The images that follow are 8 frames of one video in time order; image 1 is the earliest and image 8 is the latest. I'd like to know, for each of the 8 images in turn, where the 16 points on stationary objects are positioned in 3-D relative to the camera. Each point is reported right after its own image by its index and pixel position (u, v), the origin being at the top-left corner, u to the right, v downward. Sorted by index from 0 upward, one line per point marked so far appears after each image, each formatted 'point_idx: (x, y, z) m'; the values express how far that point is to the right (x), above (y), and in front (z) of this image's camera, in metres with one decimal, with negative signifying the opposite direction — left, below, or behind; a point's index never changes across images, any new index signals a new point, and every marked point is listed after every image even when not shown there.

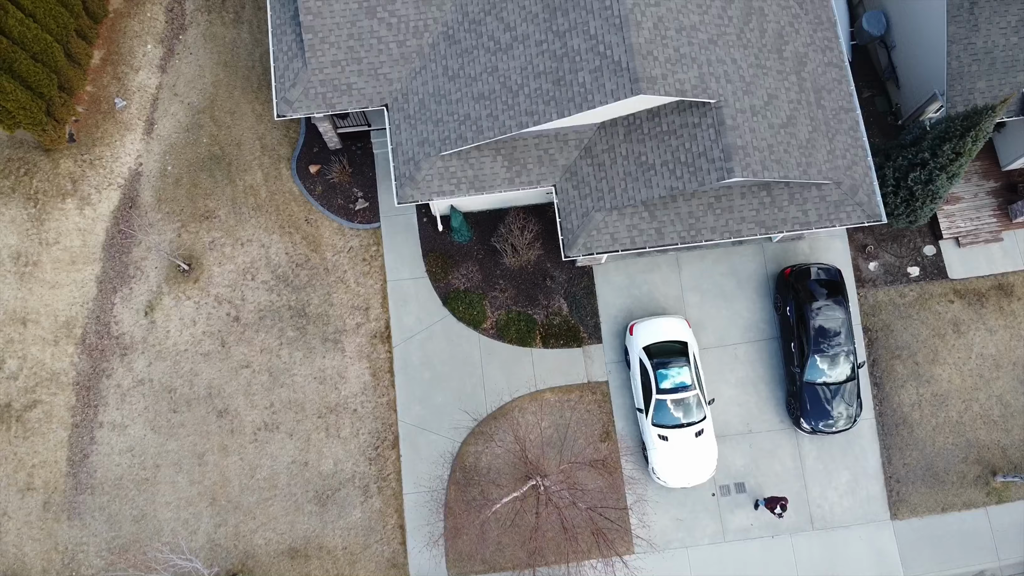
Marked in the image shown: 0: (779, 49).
0: (+6.1, +5.5, +18.5) m
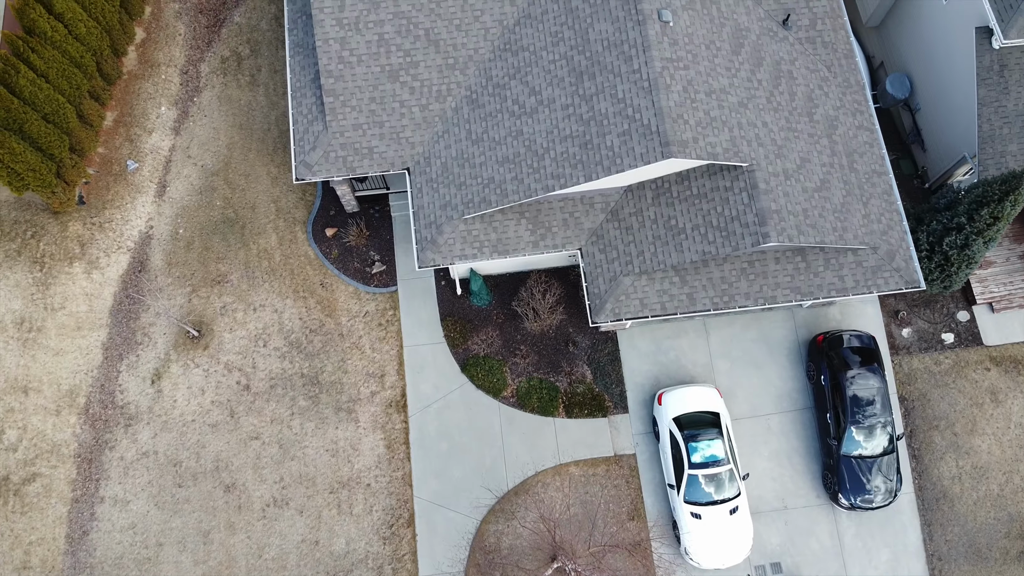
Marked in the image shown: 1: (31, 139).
0: (+6.7, +3.9, +18.1) m
1: (-11.6, +3.6, +19.3) m
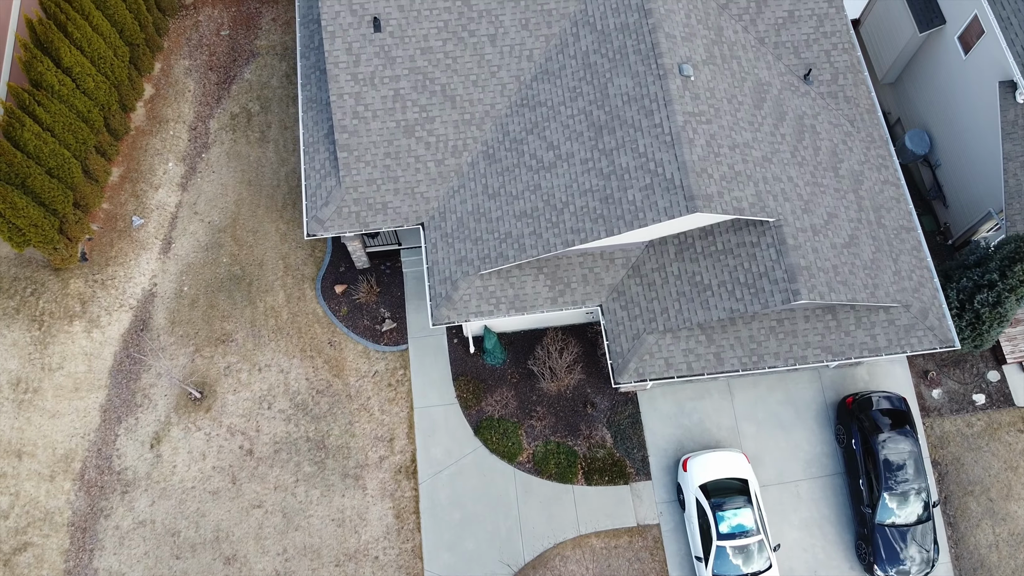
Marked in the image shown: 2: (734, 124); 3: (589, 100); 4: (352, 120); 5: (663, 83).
0: (+7.1, +2.6, +17.6) m
1: (-11.2, +2.2, +18.9) m
2: (+4.6, +3.4, +16.9) m
3: (+1.6, +4.0, +17.2) m
4: (-3.5, +3.7, +17.8) m
5: (+3.1, +4.2, +16.4) m
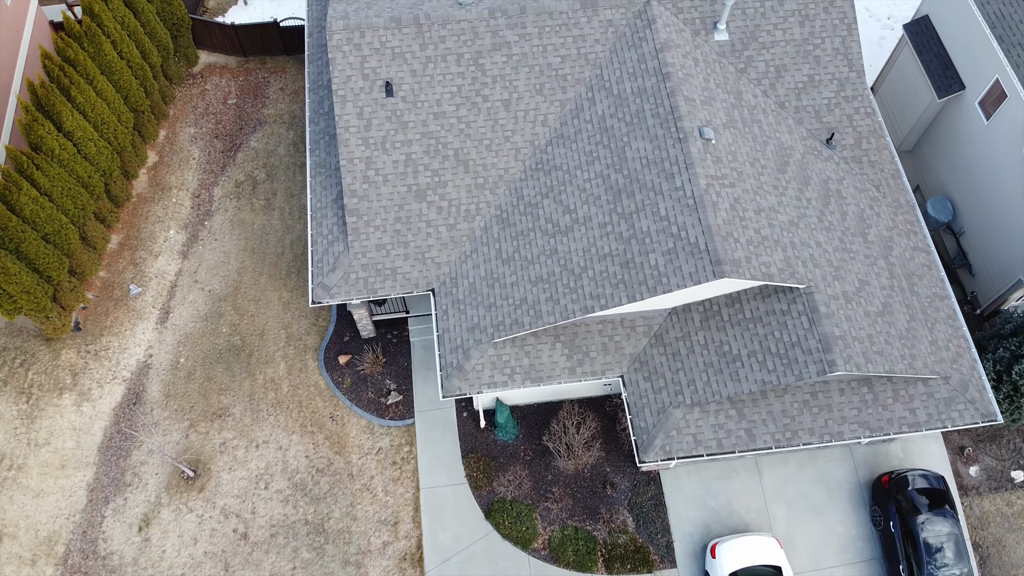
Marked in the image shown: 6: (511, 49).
0: (+7.4, +1.2, +16.9) m
1: (-10.9, +0.6, +18.1) m
2: (+5.0, +2.0, +16.2) m
3: (+1.9, +2.6, +16.6) m
4: (-3.2, +2.2, +17.1) m
5: (+3.4, +2.8, +15.8) m
6: (0.0, +5.2, +17.6) m
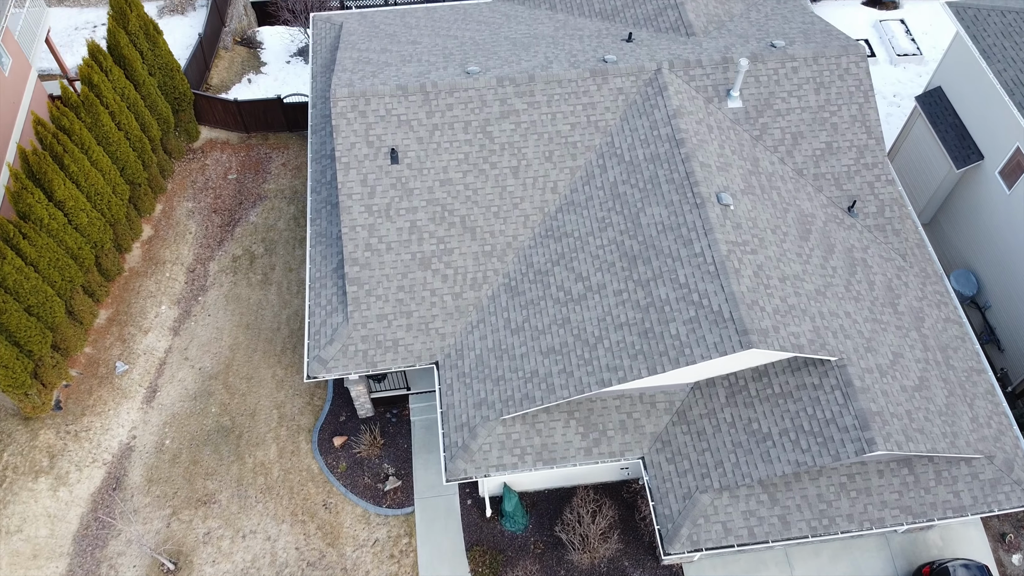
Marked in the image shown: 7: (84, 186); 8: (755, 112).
0: (+7.6, -0.3, +16.0) m
1: (-10.7, -0.9, +17.1) m
2: (+5.1, +0.6, +15.4) m
3: (+2.1, +1.2, +15.8) m
4: (-3.0, +0.7, +16.3) m
5: (+3.6, +1.5, +15.1) m
6: (+0.2, +3.6, +17.1) m
7: (-10.3, +2.5, +19.4) m
8: (+5.2, +3.8, +17.4) m
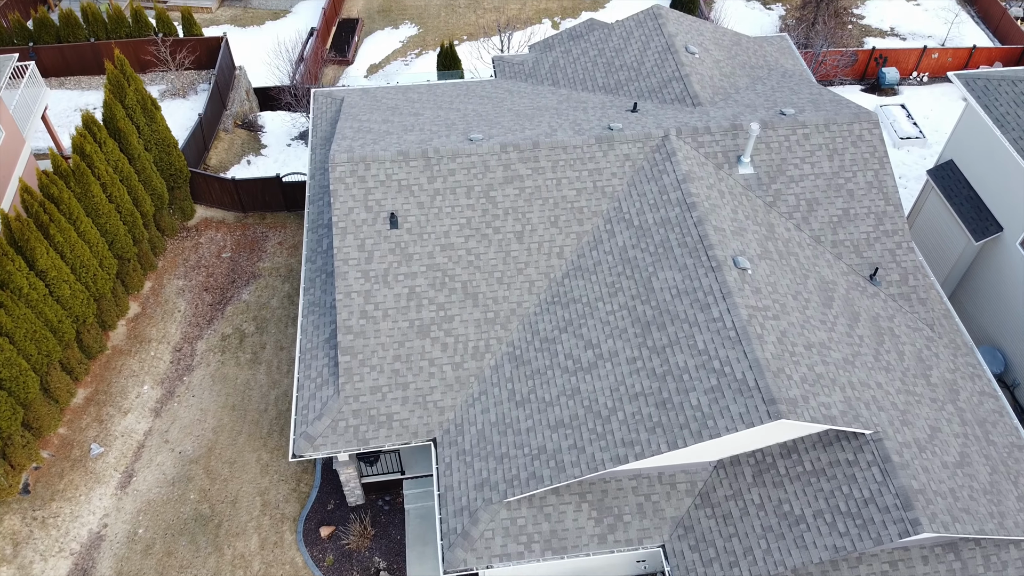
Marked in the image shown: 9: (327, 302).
0: (+7.7, -1.6, +14.9) m
1: (-10.6, -2.4, +15.9) m
2: (+5.2, -0.6, +14.4) m
3: (+2.2, -0.1, +14.9) m
4: (-2.9, -0.6, +15.3) m
5: (+3.7, +0.2, +14.2) m
6: (+0.2, +2.2, +16.4) m
7: (-10.2, +0.7, +18.6) m
8: (+5.3, +2.3, +16.8) m
9: (-3.8, -0.3, +16.6) m
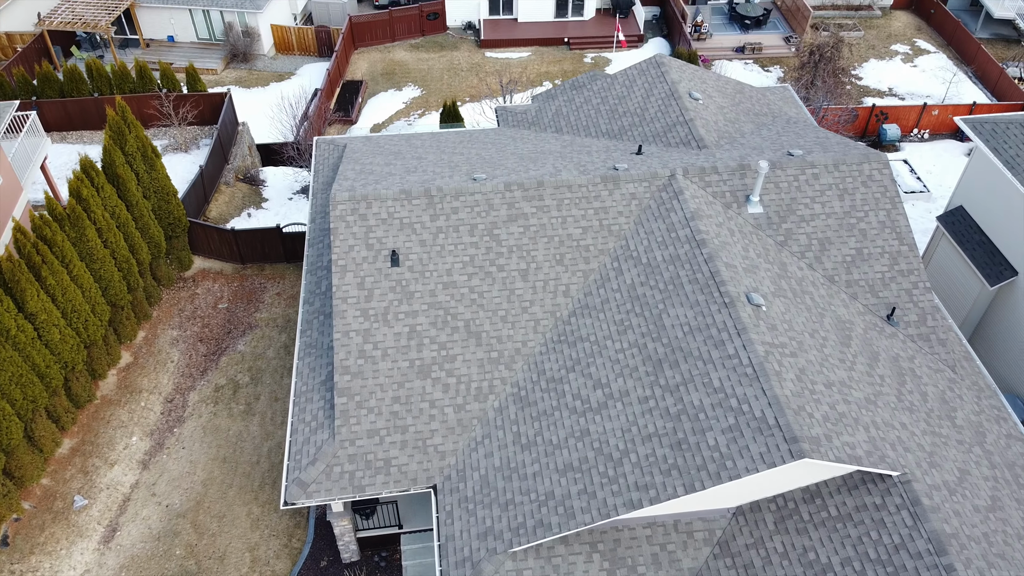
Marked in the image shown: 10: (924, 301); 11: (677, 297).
0: (+7.8, -2.3, +14.2) m
1: (-10.5, -3.1, +15.1) m
2: (+5.3, -1.2, +13.8) m
3: (+2.3, -0.8, +14.3) m
4: (-2.8, -1.3, +14.7) m
5: (+3.7, -0.4, +13.7) m
6: (+0.3, +1.3, +16.1) m
7: (-10.1, -0.3, +18.0) m
8: (+5.4, +1.4, +16.4) m
9: (-3.7, -1.1, +16.0) m
10: (+8.2, -0.2, +16.0) m
11: (+3.0, -0.1, +14.4) m
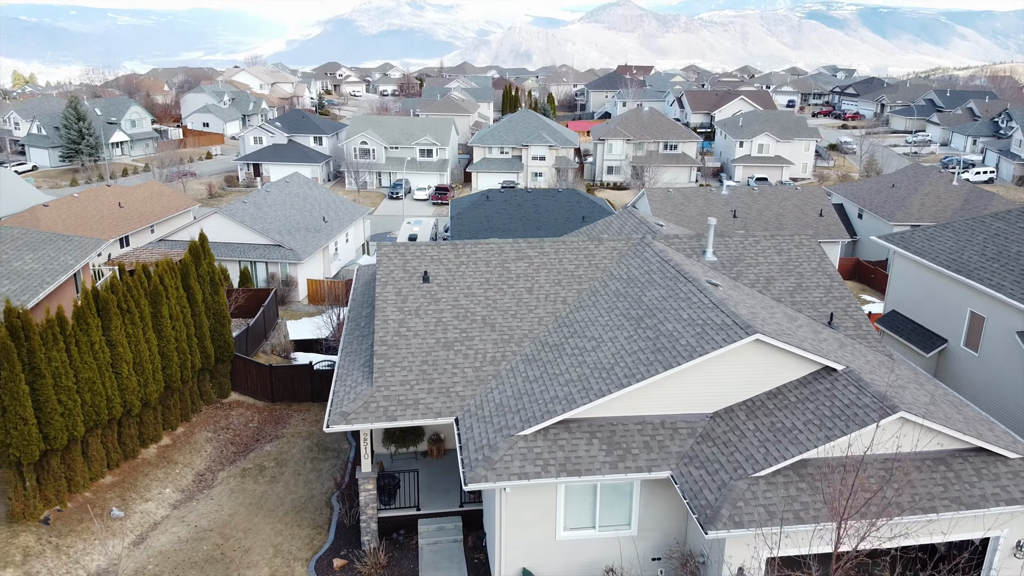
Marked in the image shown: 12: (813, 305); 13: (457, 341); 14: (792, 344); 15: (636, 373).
0: (+8.0, -1.7, +17.0) m
1: (-10.3, -2.9, +17.2) m
2: (+5.5, -0.6, +17.1) m
3: (+2.5, -0.5, +17.7) m
4: (-2.6, -1.1, +17.8) m
5: (+3.9, +0.2, +17.3) m
6: (+0.5, +0.7, +20.2) m
7: (-10.0, -1.6, +21.2) m
8: (+5.6, +0.6, +20.6) m
9: (-3.6, -1.5, +19.0) m
10: (+8.3, -0.7, +19.4) m
11: (+3.2, +0.1, +18.1) m
12: (+7.3, -0.4, +19.5) m
13: (-1.2, -1.2, +17.8) m
14: (+5.2, -1.0, +14.9) m
15: (+2.3, -1.6, +15.0) m
